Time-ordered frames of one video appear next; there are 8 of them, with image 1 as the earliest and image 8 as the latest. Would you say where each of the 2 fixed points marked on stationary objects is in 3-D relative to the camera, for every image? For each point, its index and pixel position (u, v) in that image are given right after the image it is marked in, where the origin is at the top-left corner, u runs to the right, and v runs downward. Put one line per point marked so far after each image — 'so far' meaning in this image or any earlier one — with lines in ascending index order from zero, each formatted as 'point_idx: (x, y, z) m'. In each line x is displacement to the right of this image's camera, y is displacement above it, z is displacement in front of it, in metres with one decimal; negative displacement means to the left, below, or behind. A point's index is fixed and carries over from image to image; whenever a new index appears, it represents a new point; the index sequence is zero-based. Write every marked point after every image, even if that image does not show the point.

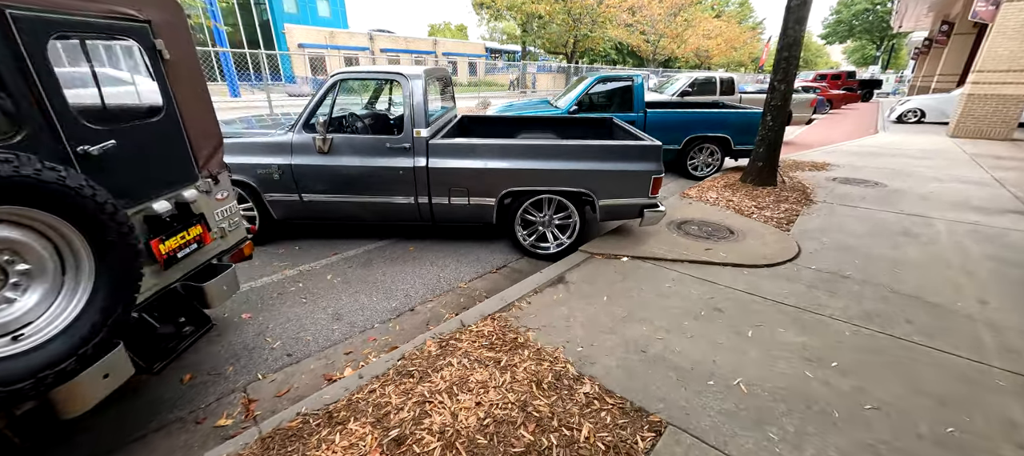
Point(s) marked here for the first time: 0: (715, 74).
0: (+5.6, +4.2, +11.0) m
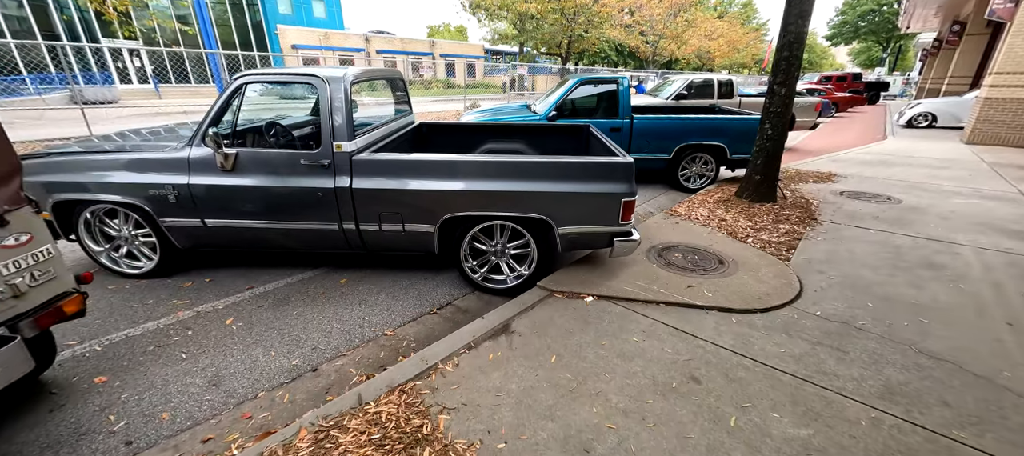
0: (+5.2, +3.9, +10.3) m
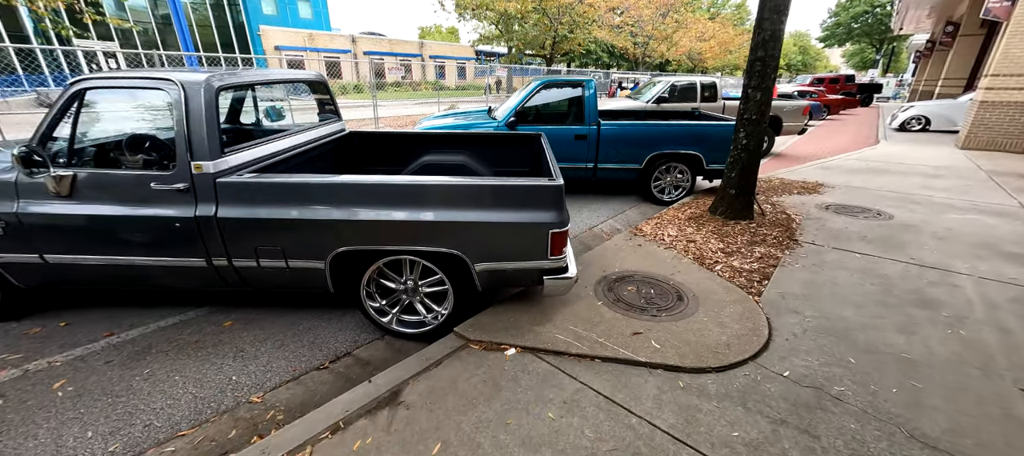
0: (+4.5, +3.7, +9.8) m
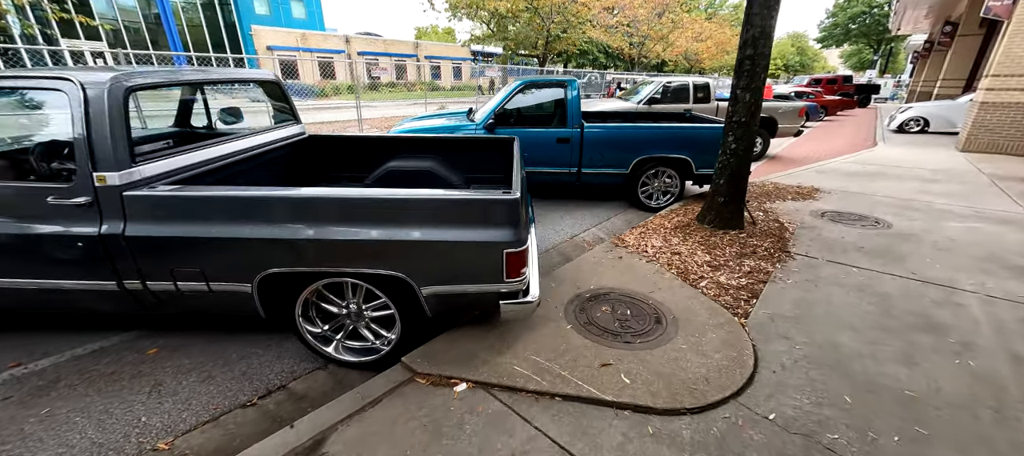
0: (+4.2, +3.6, +9.5) m
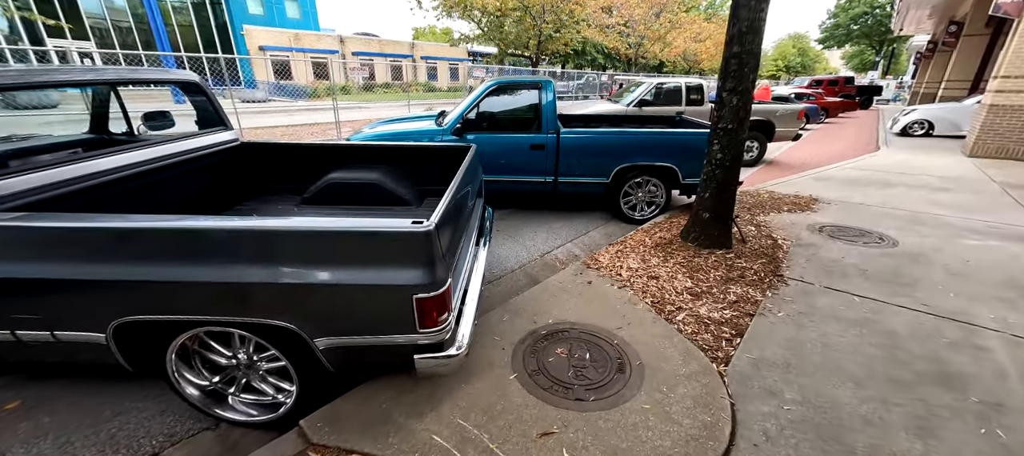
0: (+3.9, +3.4, +9.1) m
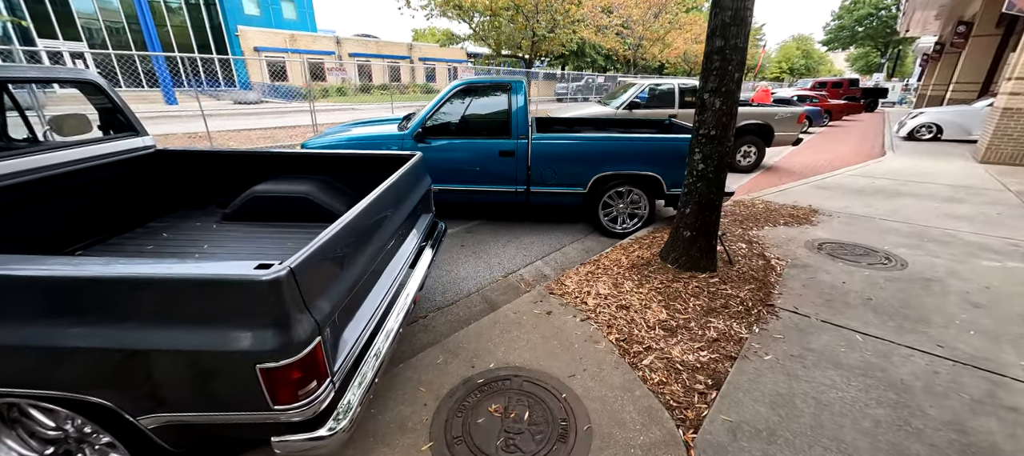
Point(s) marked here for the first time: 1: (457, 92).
0: (+3.5, +3.2, +8.6) m
1: (-0.6, +1.6, +4.6) m
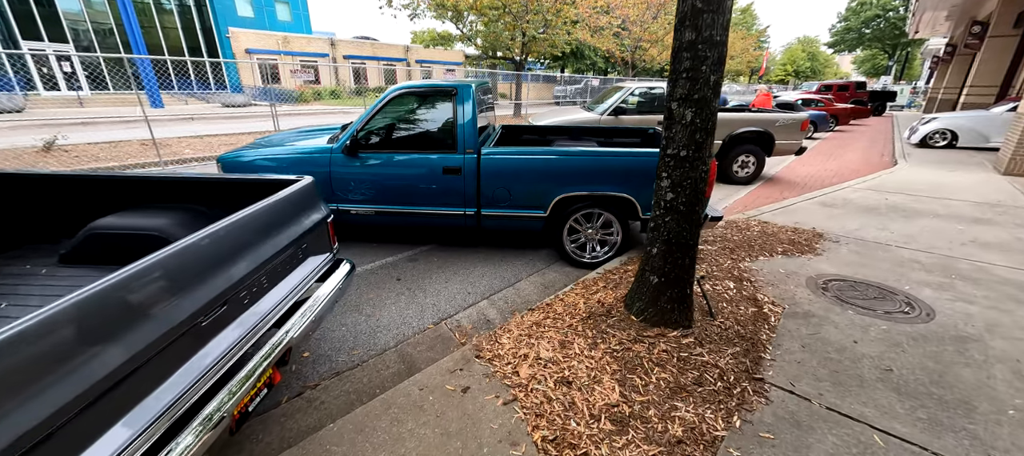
0: (+3.1, +2.9, +7.9) m
1: (-1.1, +1.3, +3.9) m
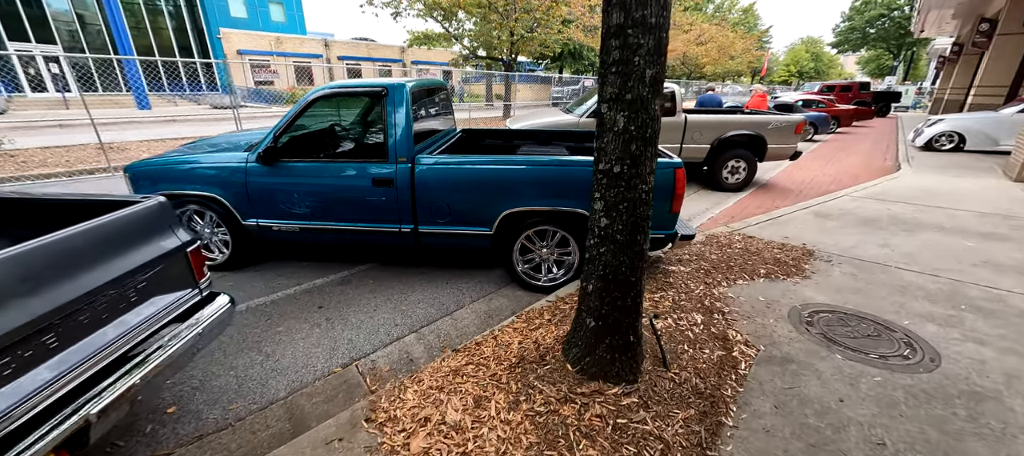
0: (+2.6, +2.7, +7.4) m
1: (-1.6, +1.1, +3.5) m
